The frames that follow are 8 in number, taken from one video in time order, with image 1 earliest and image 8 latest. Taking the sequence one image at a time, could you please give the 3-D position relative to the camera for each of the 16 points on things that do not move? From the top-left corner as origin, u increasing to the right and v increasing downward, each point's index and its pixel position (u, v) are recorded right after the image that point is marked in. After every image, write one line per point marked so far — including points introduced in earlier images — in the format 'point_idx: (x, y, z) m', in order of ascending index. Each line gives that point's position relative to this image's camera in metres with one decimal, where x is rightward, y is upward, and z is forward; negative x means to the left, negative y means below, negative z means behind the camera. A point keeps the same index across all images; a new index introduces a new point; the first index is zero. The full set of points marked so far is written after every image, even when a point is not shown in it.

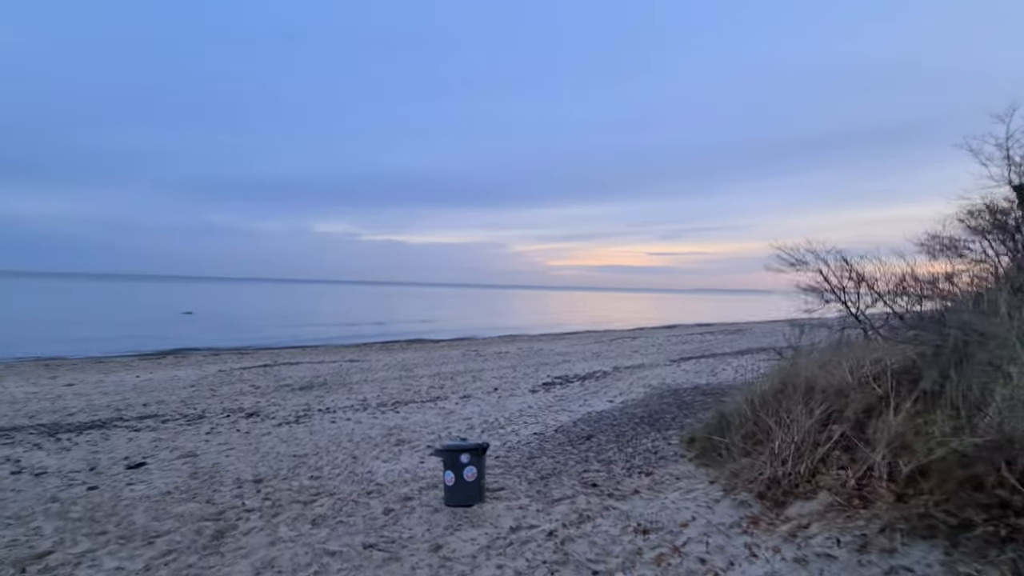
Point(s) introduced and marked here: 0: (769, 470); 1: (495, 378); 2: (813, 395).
0: (+2.5, -1.8, +4.8) m
1: (-0.7, -3.7, +19.8) m
2: (+3.3, -1.2, +5.2) m
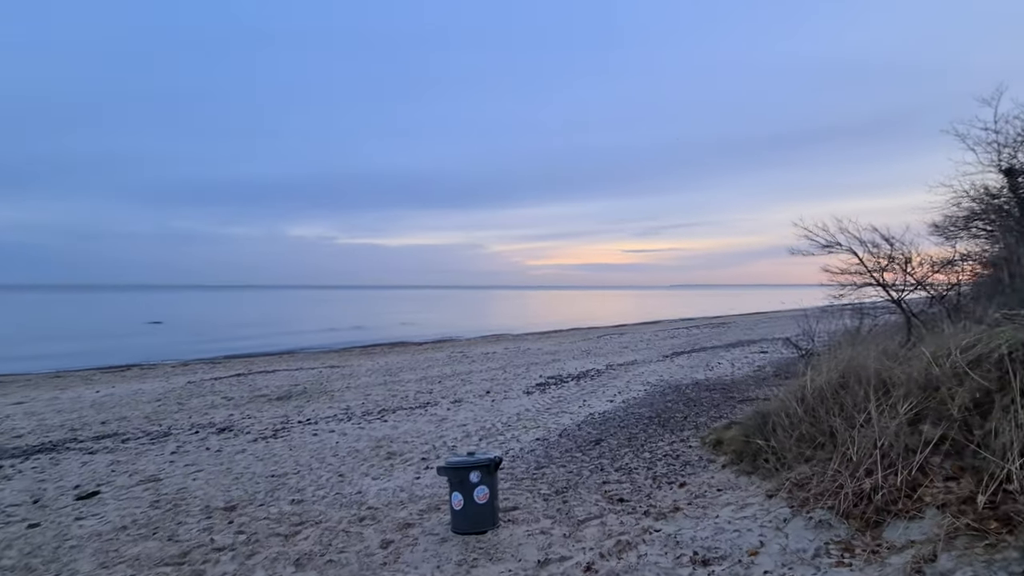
0: (+2.8, -1.6, +4.0) m
1: (-1.0, -3.6, +18.9) m
2: (+3.5, -0.9, +4.5) m
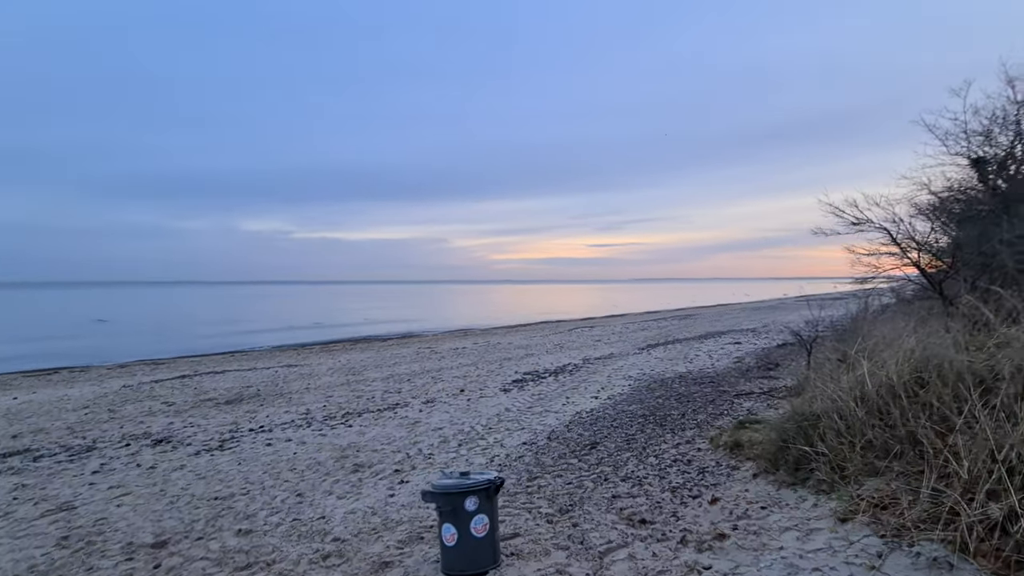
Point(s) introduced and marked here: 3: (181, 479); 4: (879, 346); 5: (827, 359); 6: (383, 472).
0: (+2.9, -1.4, +3.1) m
1: (-2.0, -3.2, +17.7) m
2: (+3.6, -0.8, +3.7) m
3: (-5.6, -3.2, +8.2) m
4: (+4.2, -0.7, +5.6) m
5: (+5.2, -1.2, +7.9) m
6: (-2.2, -3.1, +8.2) m
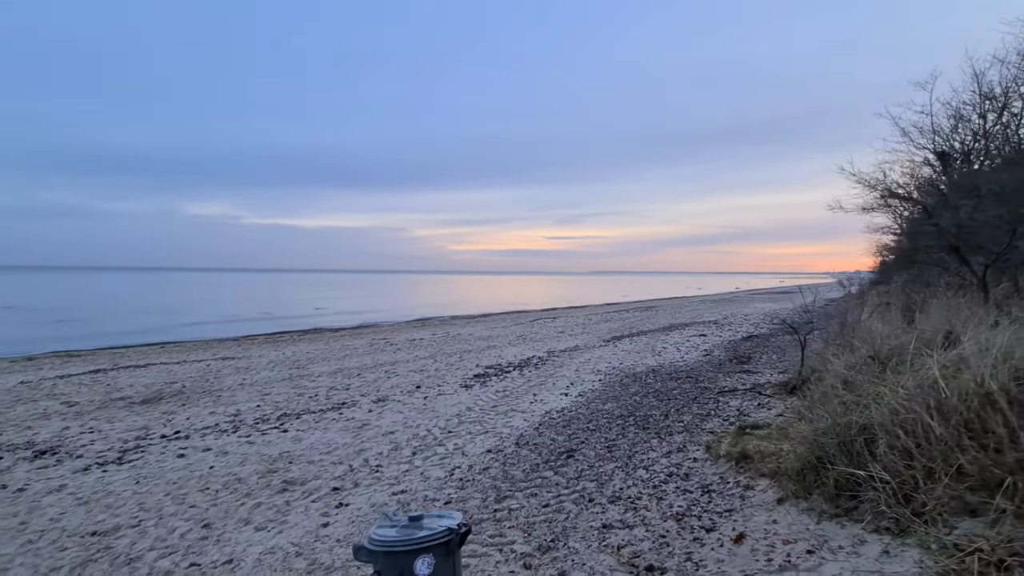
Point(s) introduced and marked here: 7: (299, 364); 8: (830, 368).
0: (+2.8, -1.3, +2.1) m
1: (-3.3, -2.8, +16.3) m
2: (+3.5, -0.6, +2.7) m
3: (-6.1, -2.9, +6.5) m
4: (+4.0, -0.5, +4.7) m
5: (+4.7, -1.0, +7.0) m
6: (-2.7, -2.8, +6.7) m
7: (-8.0, -2.9, +18.3) m
8: (+4.5, -1.2, +6.9) m
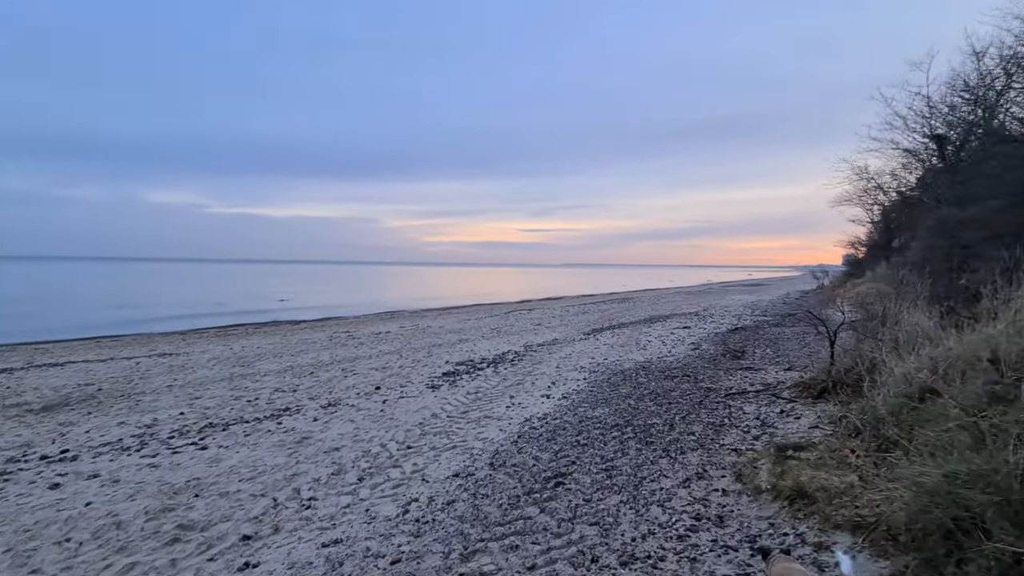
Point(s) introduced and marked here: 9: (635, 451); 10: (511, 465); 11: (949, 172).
0: (+2.8, -1.2, +0.6) m
1: (-4.1, -2.4, +14.5) m
2: (+3.4, -0.5, +1.2) m
3: (-6.3, -2.7, +4.5) m
4: (+3.8, -0.3, +3.2) m
5: (+4.4, -0.8, +5.6) m
6: (-2.9, -2.6, +4.9) m
7: (-8.9, -2.4, +16.2) m
8: (+4.2, -1.0, +5.5) m
9: (+1.6, -2.1, +6.4) m
10: (0.0, -2.3, +6.4) m
11: (+15.7, +4.2, +17.5) m
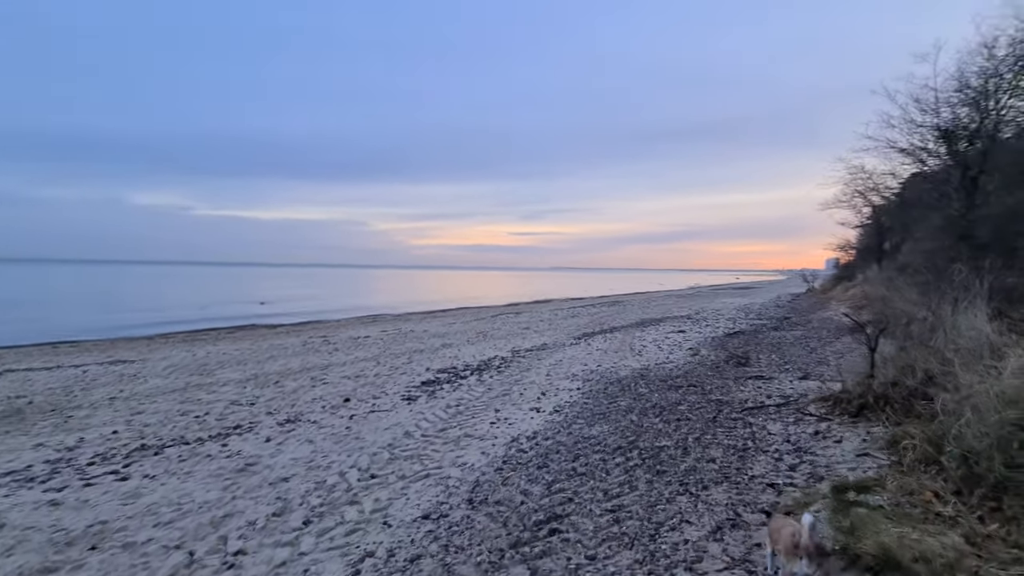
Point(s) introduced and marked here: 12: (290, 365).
0: (+2.8, -1.1, -0.5) m
1: (-4.5, -2.4, +13.2) m
2: (+3.3, -0.4, +0.1) m
3: (-6.5, -2.6, +3.2) m
4: (+3.7, -0.3, +2.1) m
5: (+4.2, -0.8, +4.5) m
6: (-3.1, -2.5, +3.7) m
7: (-9.3, -2.5, +14.8) m
8: (+4.1, -0.9, +4.4) m
9: (+1.4, -2.1, +5.2) m
10: (-0.2, -2.3, +5.2) m
11: (+15.2, +4.1, +16.7) m
12: (-6.9, -2.4, +15.2) m
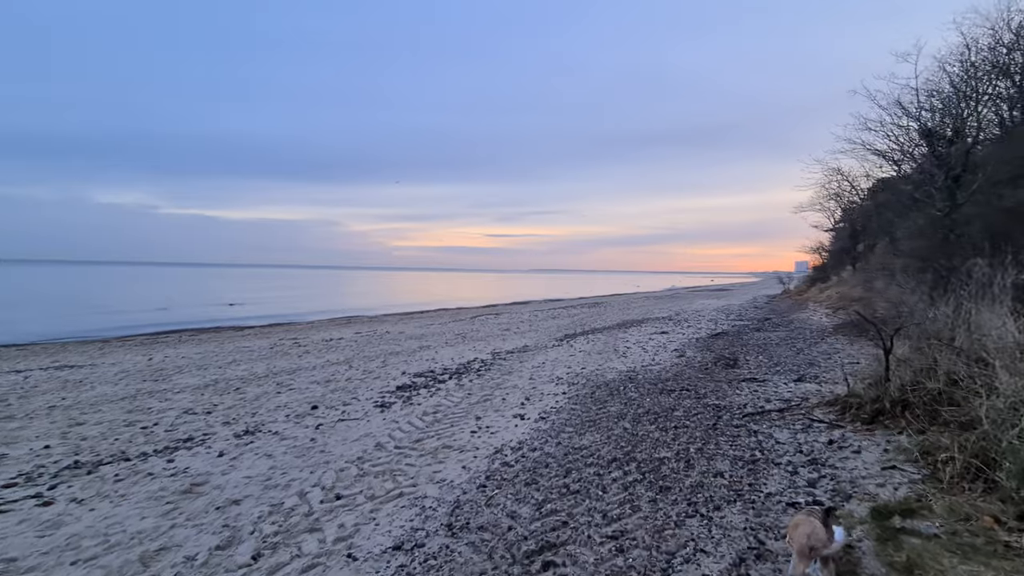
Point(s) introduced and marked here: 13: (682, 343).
0: (+2.9, -1.0, -1.0) m
1: (-4.9, -2.4, +12.3) m
2: (+3.4, -0.3, -0.4) m
3: (-6.5, -2.5, +2.2) m
4: (+3.7, -0.2, +1.6) m
5: (+4.1, -0.7, +4.0) m
6: (-3.1, -2.5, +2.9) m
7: (-9.9, -2.4, +13.7) m
8: (+4.0, -0.9, +3.9) m
9: (+1.3, -2.0, +4.6) m
10: (-0.3, -2.3, +4.6) m
11: (+14.6, +4.1, +16.7) m
12: (-7.5, -2.4, +14.2) m
13: (+6.2, -2.0, +17.6) m
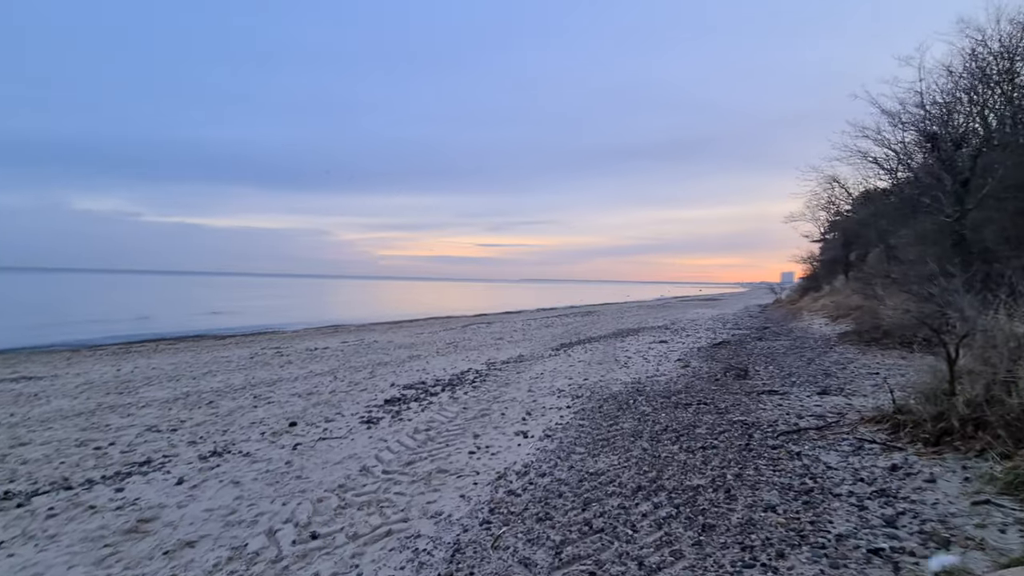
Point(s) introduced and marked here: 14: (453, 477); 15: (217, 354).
0: (+3.1, -0.9, -1.8) m
1: (-5.0, -2.5, +11.3) m
2: (+3.7, -0.2, -1.1) m
3: (-6.3, -2.5, +1.2) m
4: (+3.9, -0.1, +0.9) m
5: (+4.2, -0.7, +3.3) m
6: (-3.0, -2.4, +1.9) m
7: (-10.0, -2.6, +12.6) m
8: (+4.1, -0.8, +3.2) m
9: (+1.4, -2.0, +3.8) m
10: (-0.2, -2.2, +3.7) m
11: (+14.4, +3.9, +16.3) m
12: (-7.6, -2.5, +13.2) m
13: (+6.0, -2.2, +16.9) m
14: (-0.7, -2.3, +5.9) m
15: (-11.3, -2.5, +18.7) m
